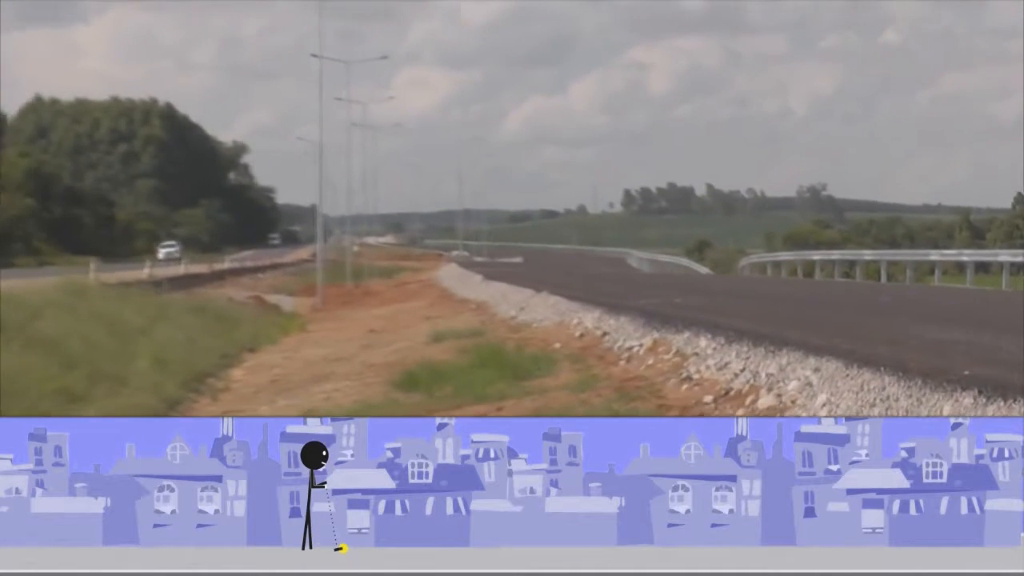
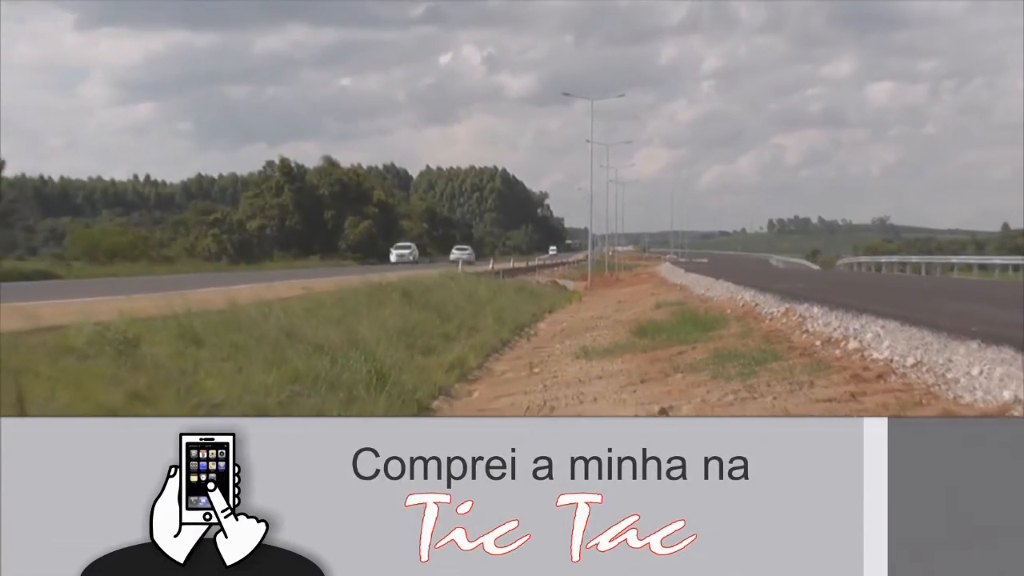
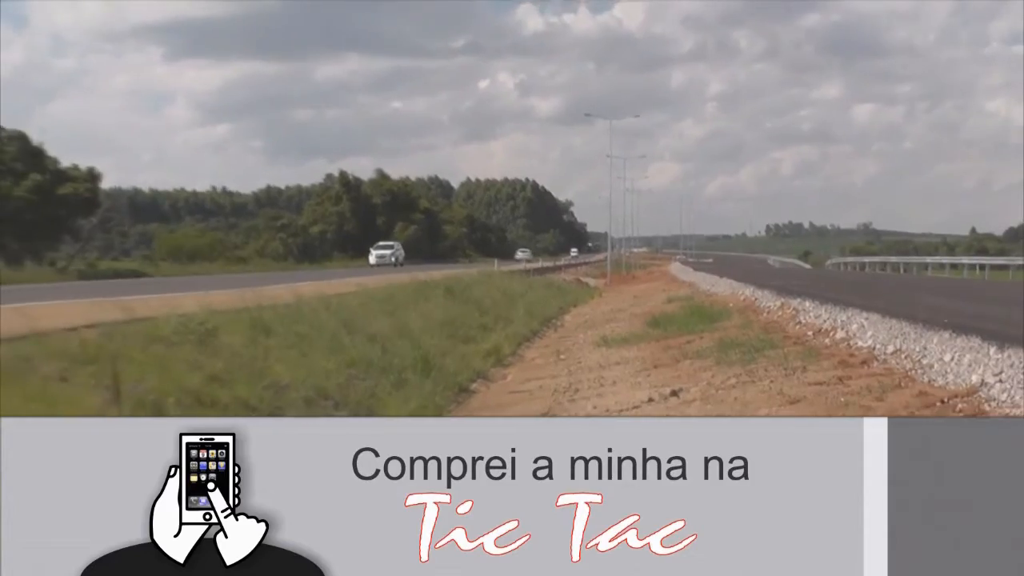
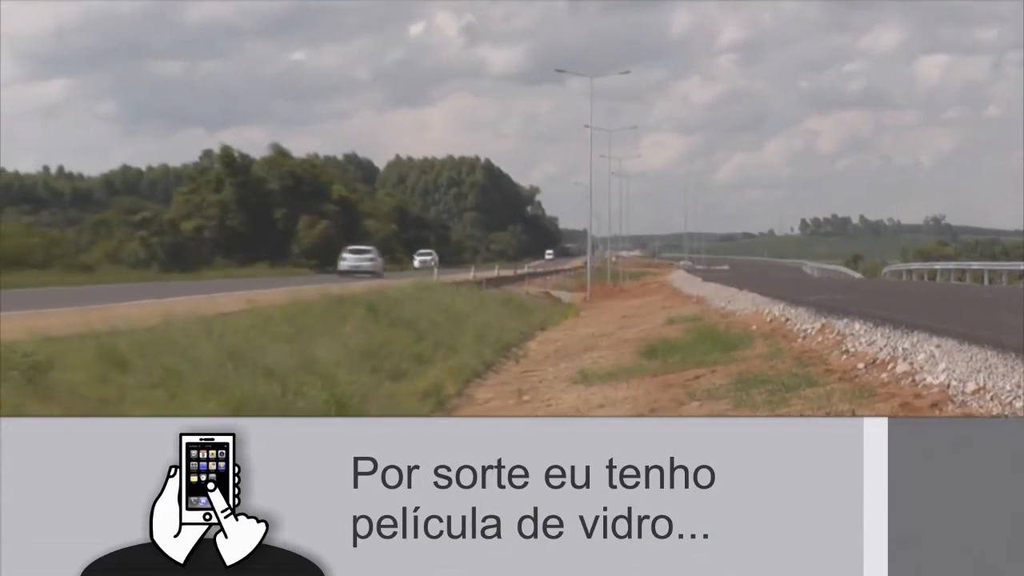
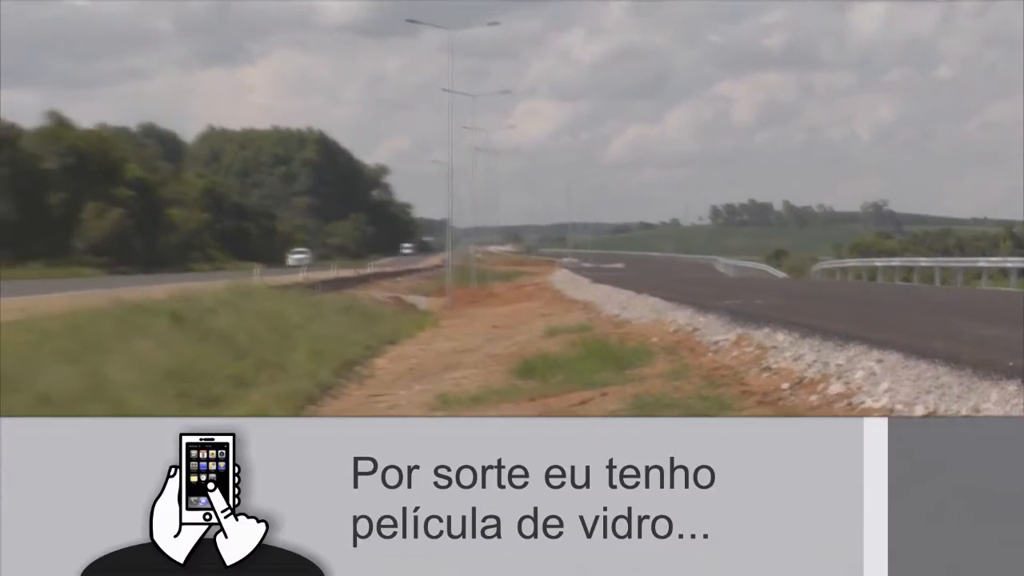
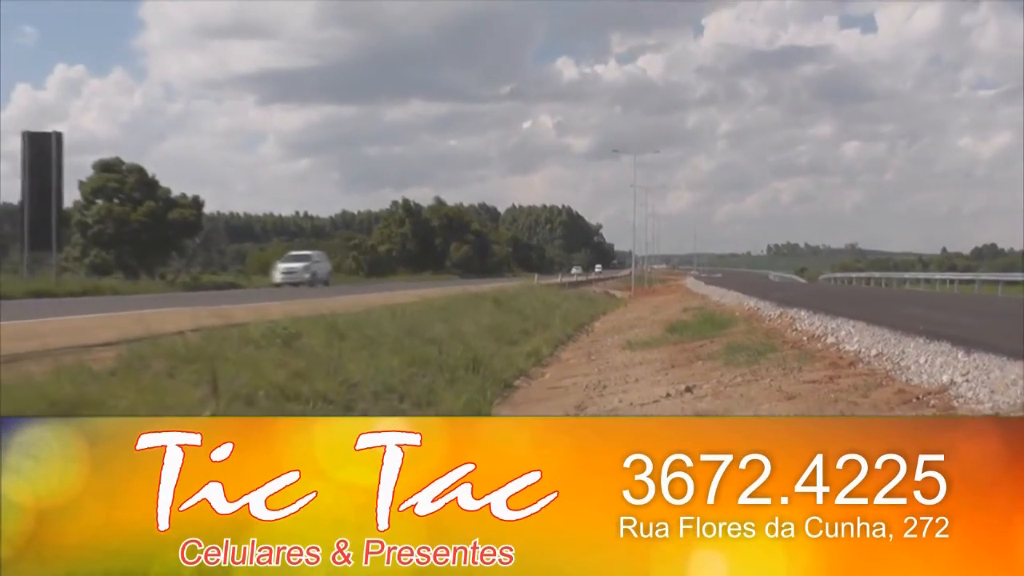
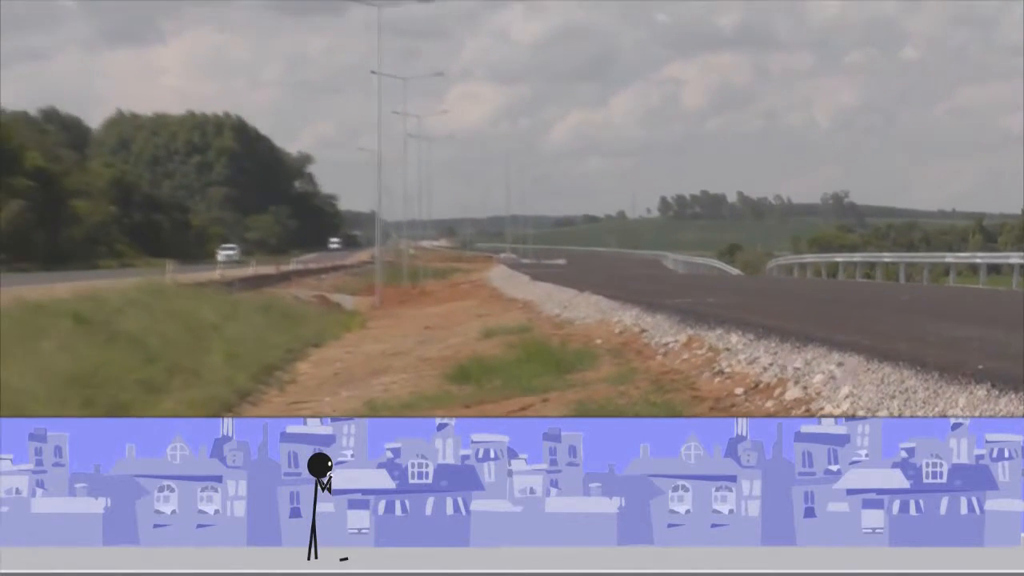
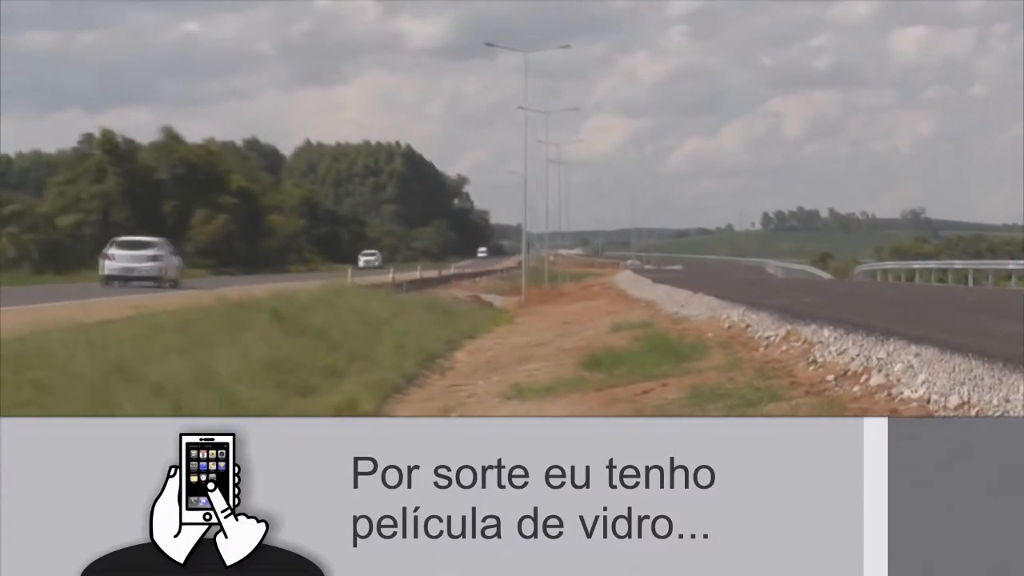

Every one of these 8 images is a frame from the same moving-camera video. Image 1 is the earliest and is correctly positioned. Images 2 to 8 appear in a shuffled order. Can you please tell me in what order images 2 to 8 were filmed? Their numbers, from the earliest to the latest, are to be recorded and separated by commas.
7, 5, 8, 4, 2, 3, 6
